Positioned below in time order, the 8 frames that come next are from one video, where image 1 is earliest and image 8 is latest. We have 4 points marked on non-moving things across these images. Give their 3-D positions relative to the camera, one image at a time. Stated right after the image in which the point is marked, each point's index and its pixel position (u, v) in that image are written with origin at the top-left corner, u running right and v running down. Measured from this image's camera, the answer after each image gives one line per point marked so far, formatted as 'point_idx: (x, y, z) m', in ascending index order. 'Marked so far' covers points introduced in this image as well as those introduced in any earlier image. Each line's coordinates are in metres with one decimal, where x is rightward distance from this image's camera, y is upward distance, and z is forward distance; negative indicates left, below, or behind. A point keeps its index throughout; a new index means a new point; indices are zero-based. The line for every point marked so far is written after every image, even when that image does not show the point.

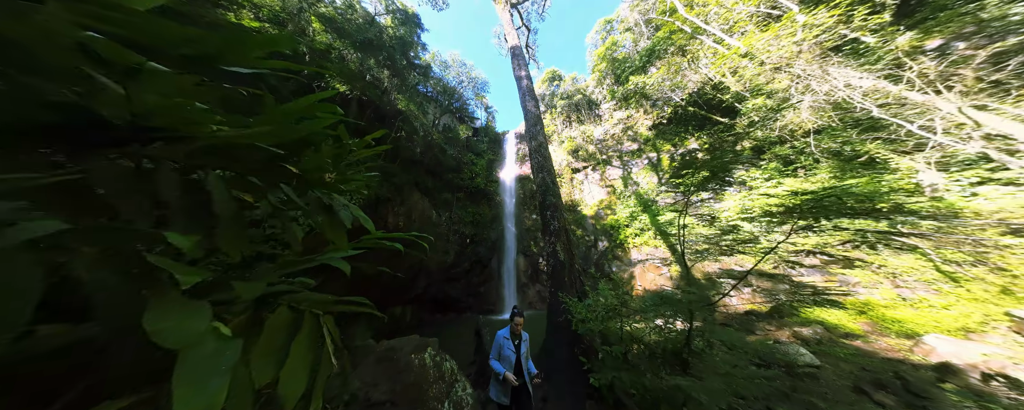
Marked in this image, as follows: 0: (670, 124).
0: (+3.9, +2.1, +6.3) m
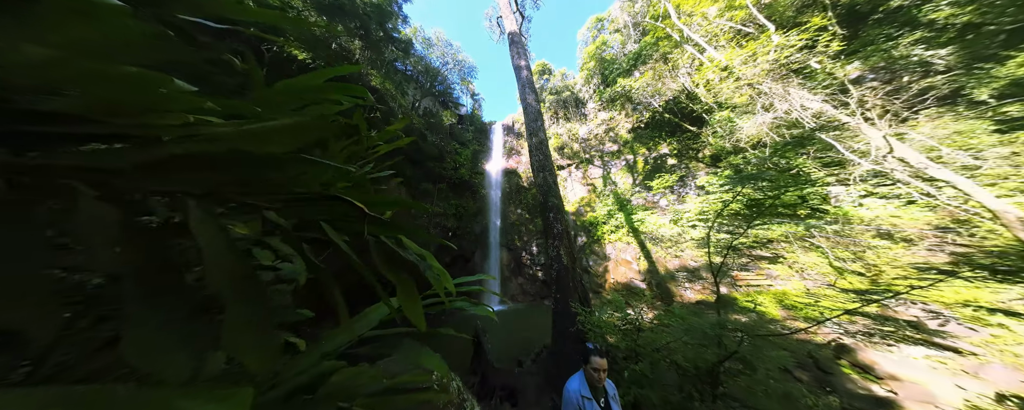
0: (+3.9, +2.2, +6.5) m
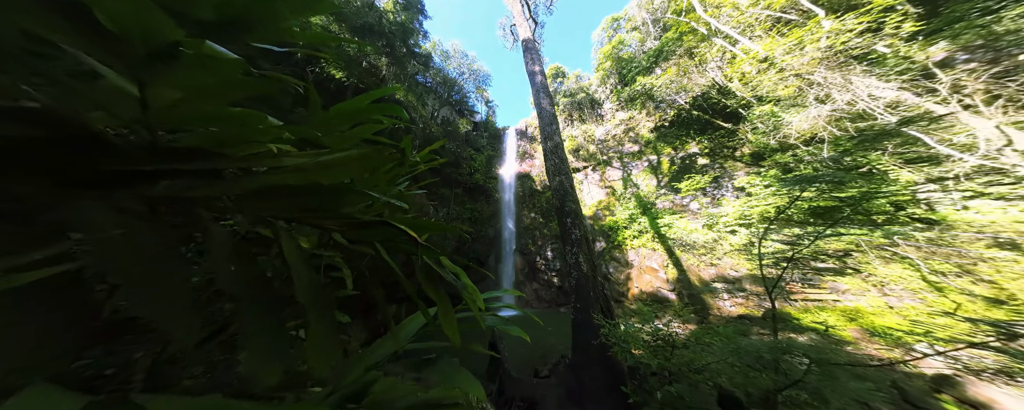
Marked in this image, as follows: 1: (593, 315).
0: (+4.3, +2.1, +6.2) m
1: (+1.2, -1.6, +3.3) m
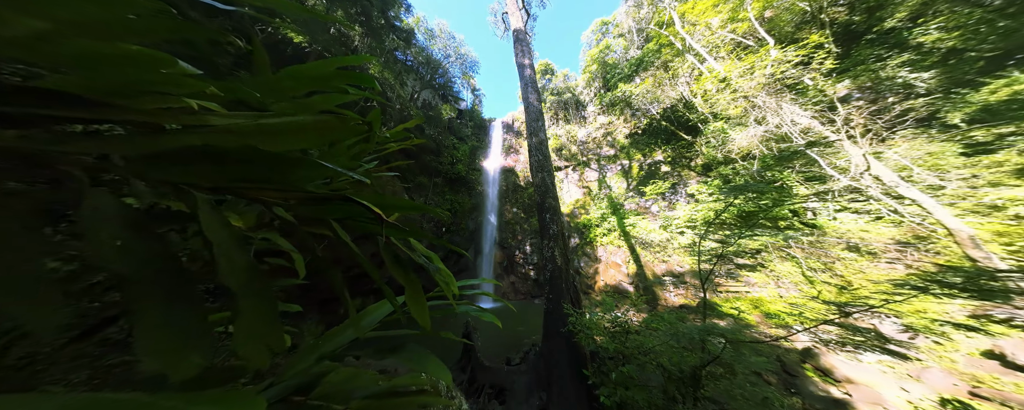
0: (+3.8, +2.0, +6.6) m
1: (+0.7, -1.5, +3.5) m
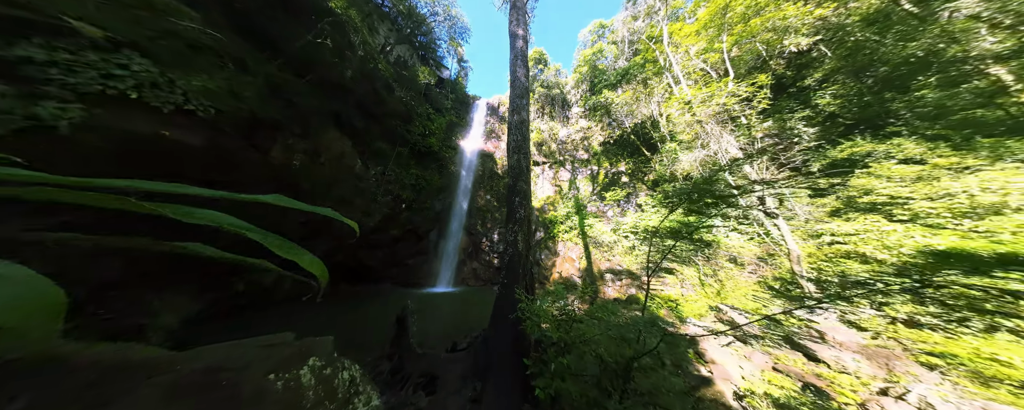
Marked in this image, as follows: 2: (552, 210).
0: (+3.2, +1.9, +7.0) m
1: (0.0, -1.4, +3.8) m
2: (+1.3, -0.2, +7.4) m
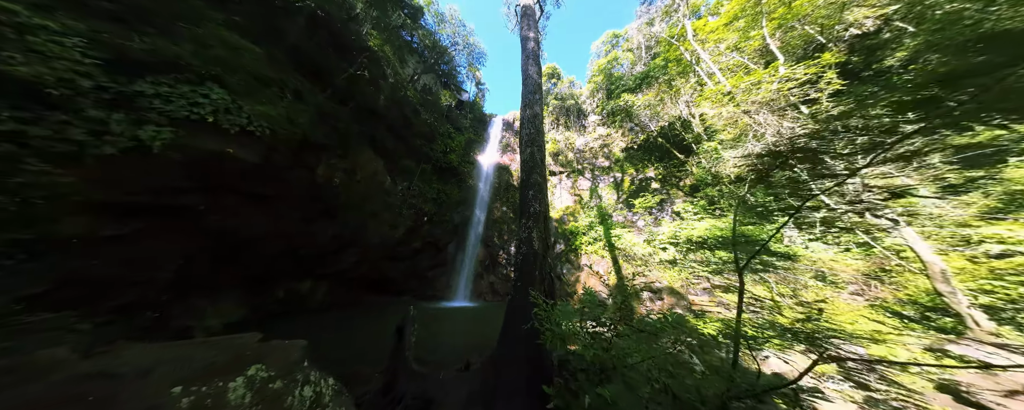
0: (+3.7, +1.6, +6.6) m
1: (+0.4, -1.6, +3.5) m
2: (+1.9, -0.5, +7.0) m
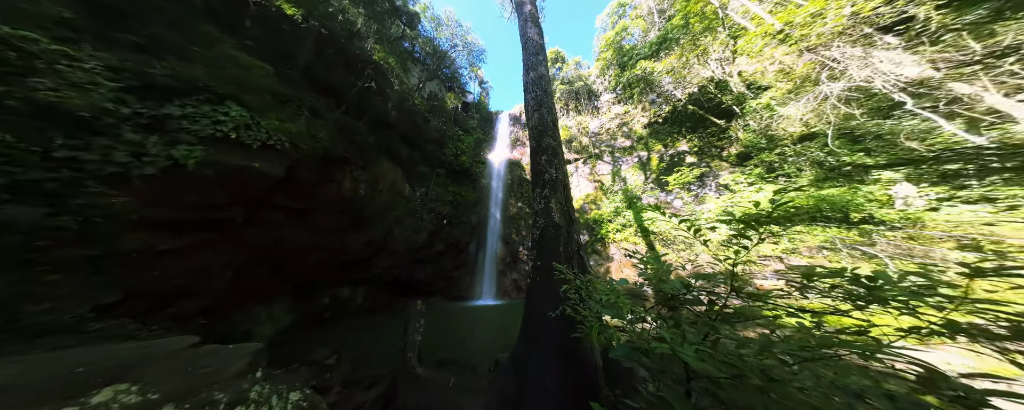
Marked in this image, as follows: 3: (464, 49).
0: (+4.0, +2.2, +6.1) m
1: (+0.8, -1.4, +3.2) m
2: (+2.4, -0.1, +6.6) m
3: (-2.4, +7.9, +11.2) m
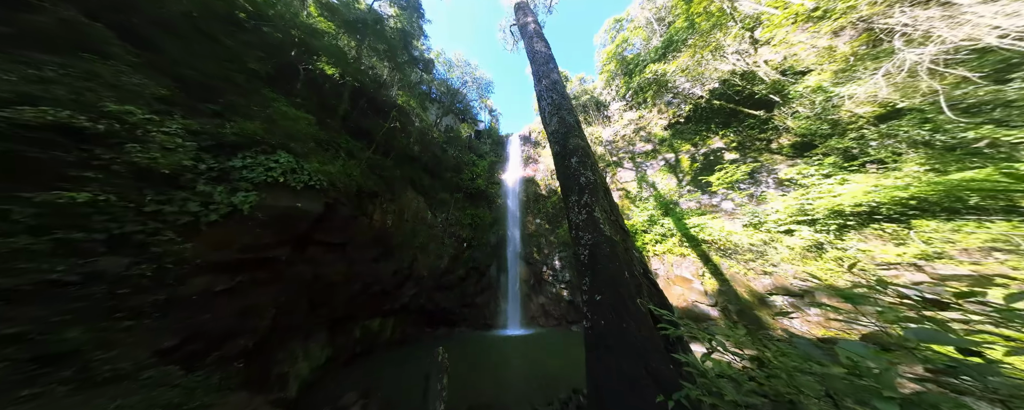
0: (+4.4, +2.0, +5.8) m
1: (+1.3, -1.6, +2.7) m
2: (+3.1, -0.4, +6.2) m
3: (-2.1, +6.6, +11.7) m
